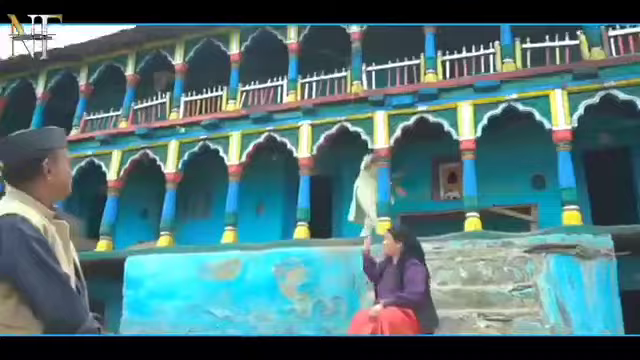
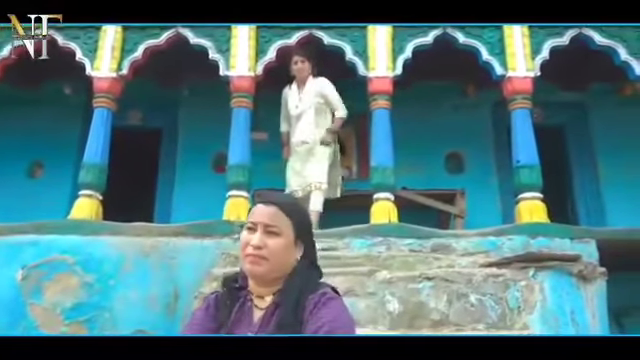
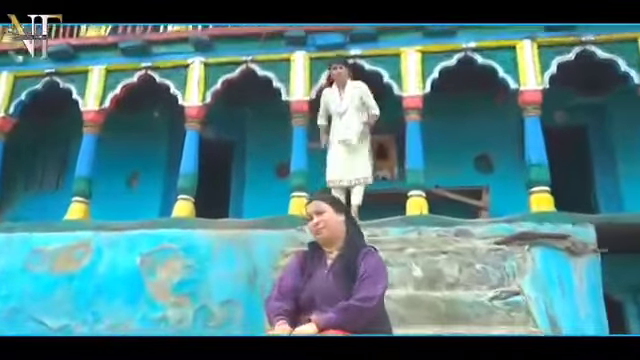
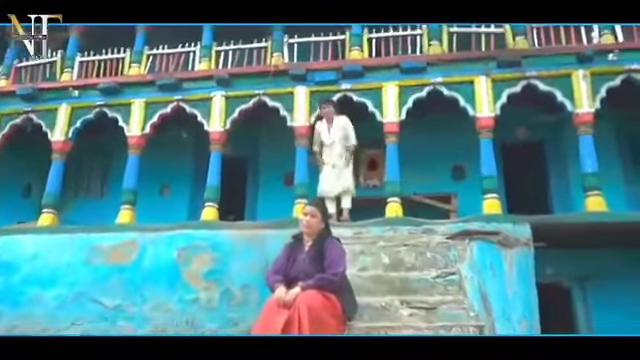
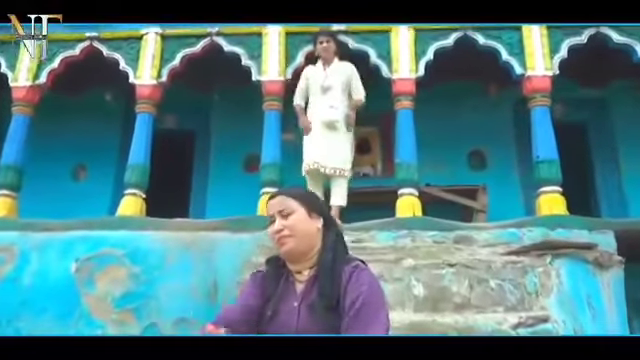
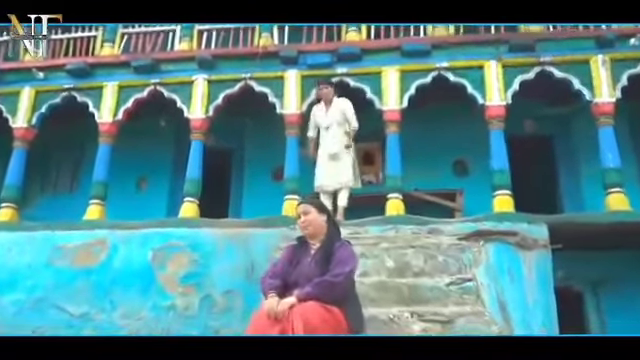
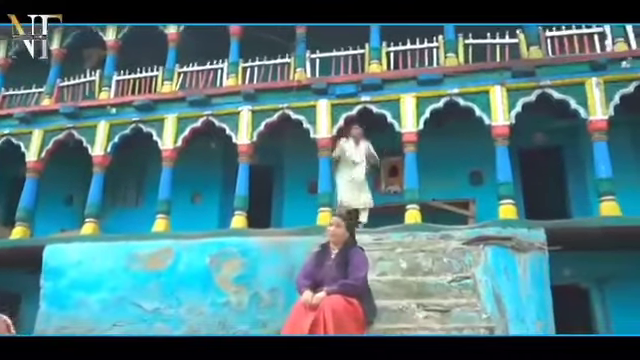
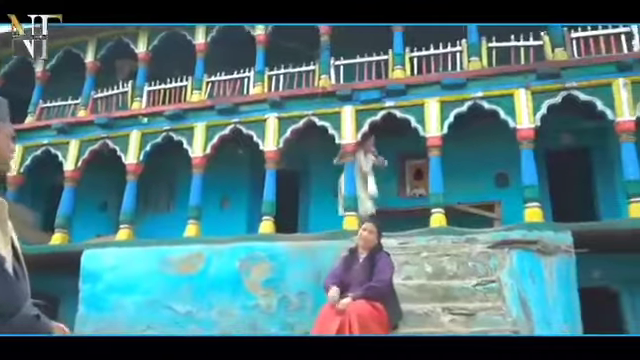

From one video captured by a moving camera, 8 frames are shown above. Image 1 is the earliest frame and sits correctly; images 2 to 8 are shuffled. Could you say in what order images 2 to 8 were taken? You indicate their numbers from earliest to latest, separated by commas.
8, 7, 4, 6, 3, 5, 2
